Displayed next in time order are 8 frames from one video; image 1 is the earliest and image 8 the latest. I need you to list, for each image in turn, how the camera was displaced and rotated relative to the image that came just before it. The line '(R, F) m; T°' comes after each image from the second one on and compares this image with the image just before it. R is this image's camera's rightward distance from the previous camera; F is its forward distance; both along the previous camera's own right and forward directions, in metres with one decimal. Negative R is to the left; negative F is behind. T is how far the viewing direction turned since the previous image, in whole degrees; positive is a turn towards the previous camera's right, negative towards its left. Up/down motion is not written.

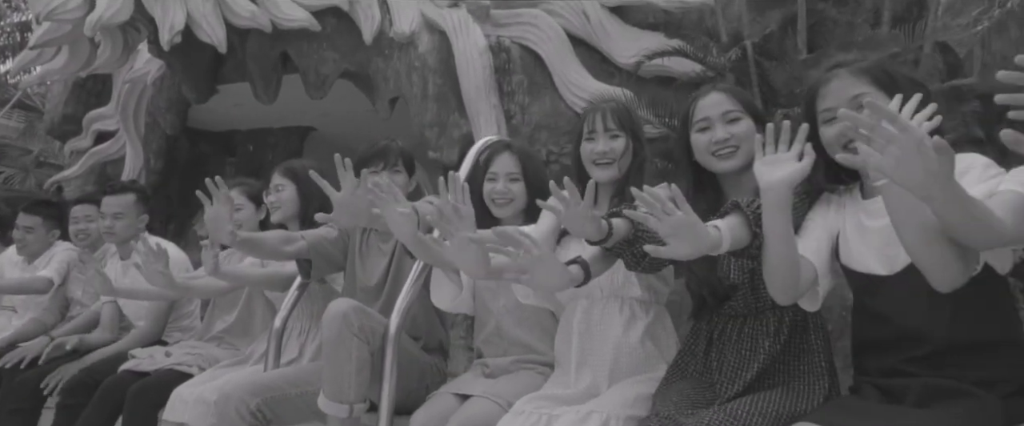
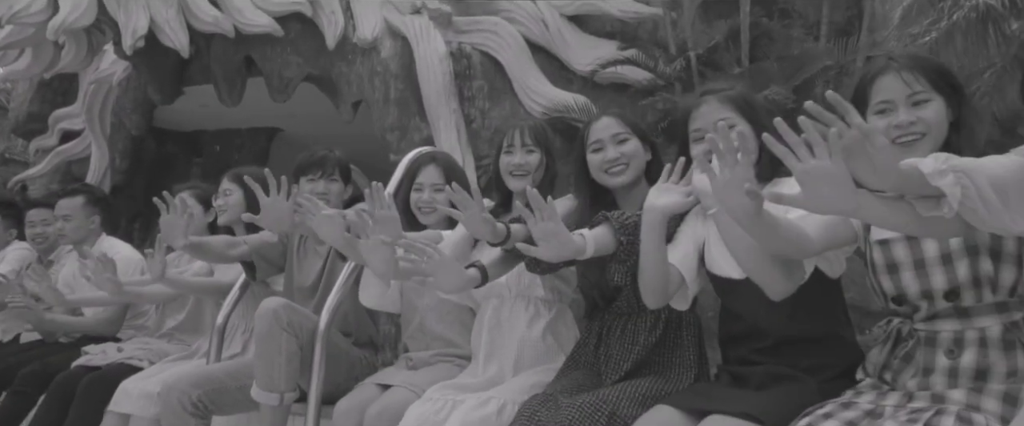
(+0.2, -0.2) m; +2°
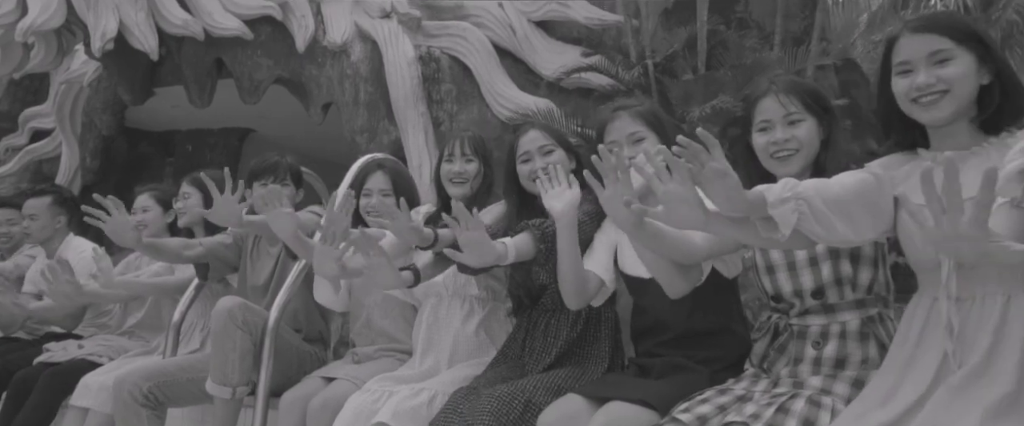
(+0.2, -0.2) m; +2°
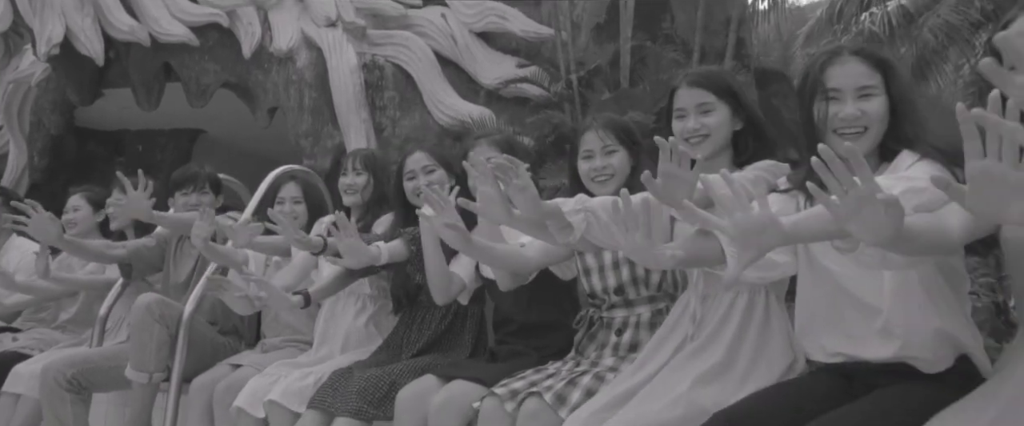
(+0.4, -0.4) m; +3°
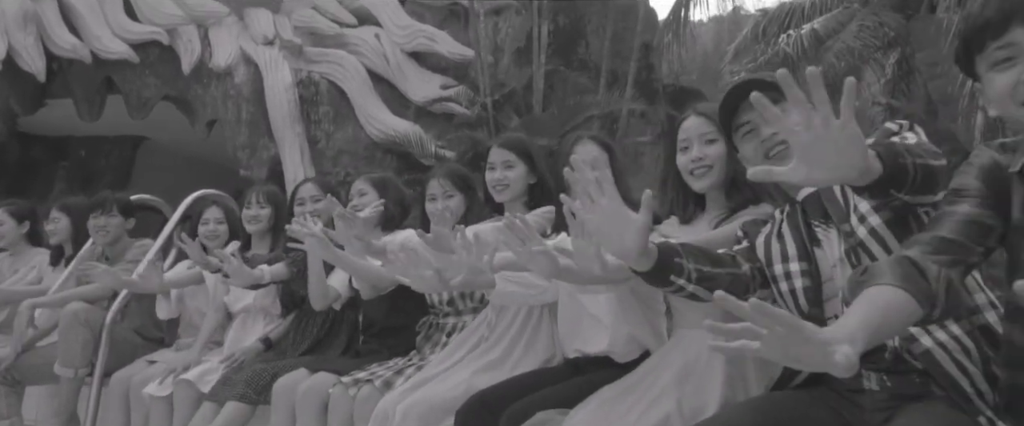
(+0.5, -0.7) m; +3°
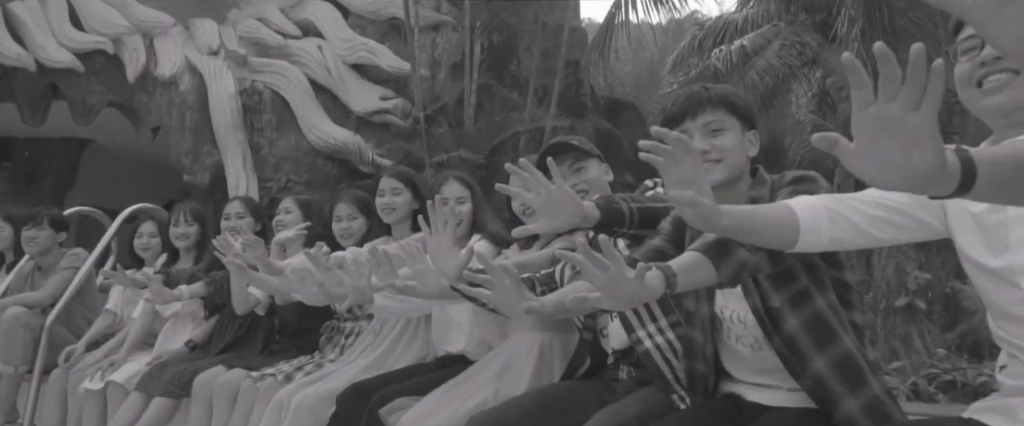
(+0.4, -0.6) m; +3°
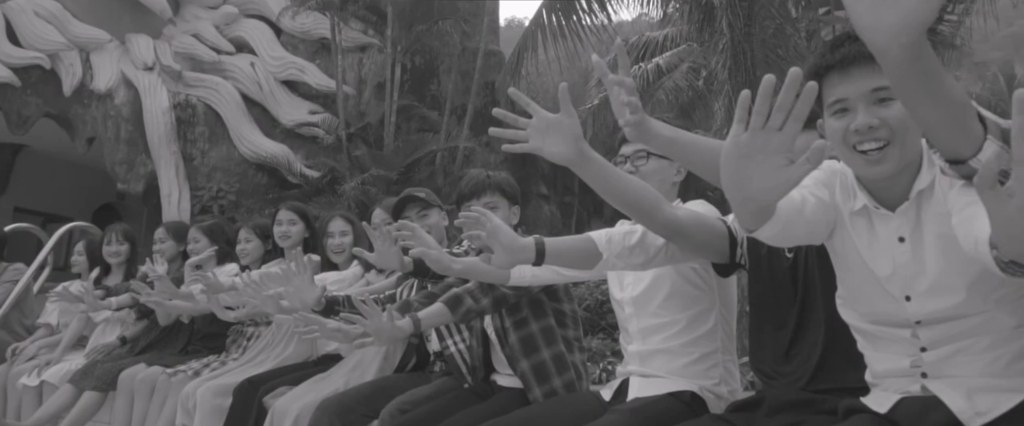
(+0.5, -0.9) m; +4°
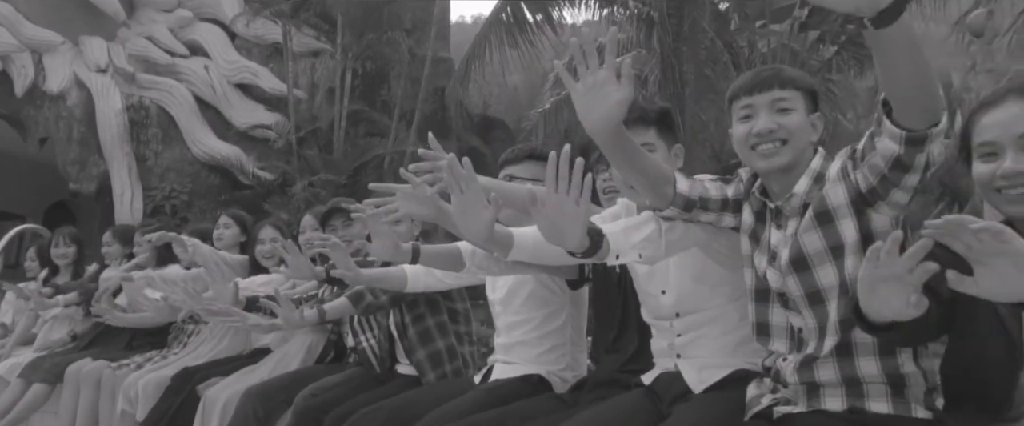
(+0.3, -0.5) m; +3°
